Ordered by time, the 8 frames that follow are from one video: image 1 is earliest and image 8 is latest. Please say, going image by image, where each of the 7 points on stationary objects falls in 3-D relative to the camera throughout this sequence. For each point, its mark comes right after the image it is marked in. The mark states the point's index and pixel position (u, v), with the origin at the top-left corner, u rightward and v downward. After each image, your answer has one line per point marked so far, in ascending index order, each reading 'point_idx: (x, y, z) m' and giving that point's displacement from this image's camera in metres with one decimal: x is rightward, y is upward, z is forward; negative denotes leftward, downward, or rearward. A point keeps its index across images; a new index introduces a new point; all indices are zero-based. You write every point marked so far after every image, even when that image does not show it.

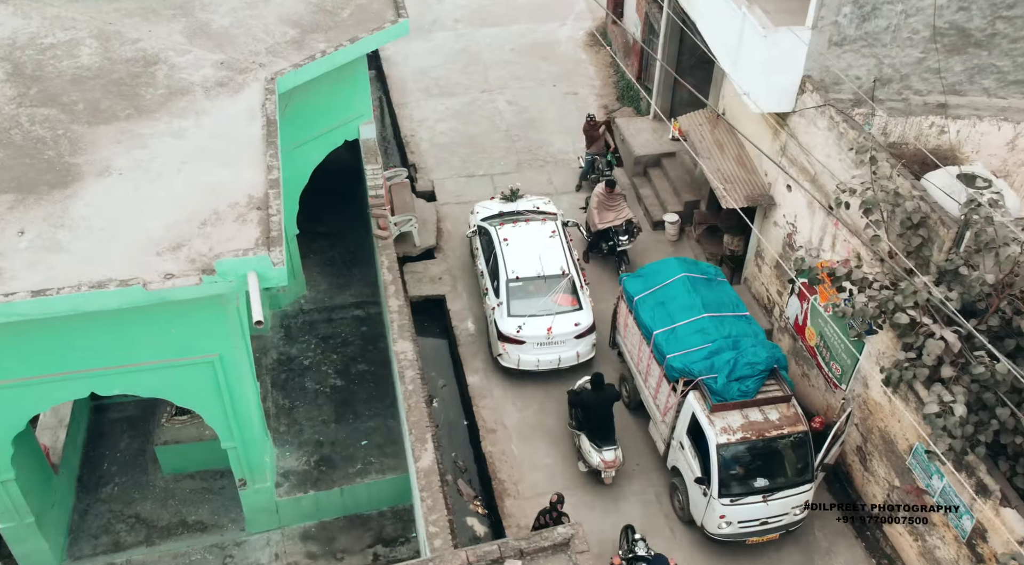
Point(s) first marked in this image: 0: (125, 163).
0: (-3.5, +1.1, +8.1) m
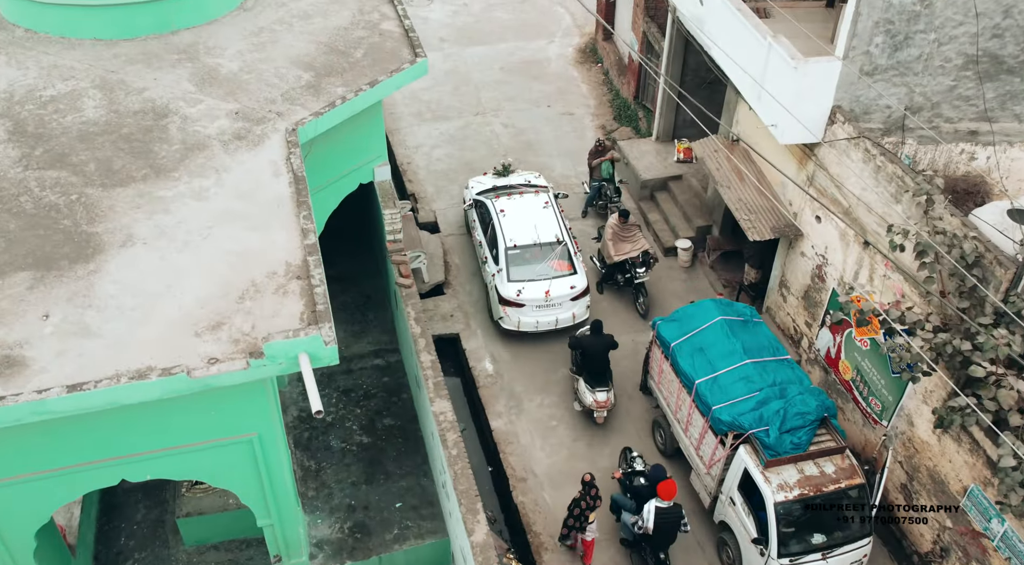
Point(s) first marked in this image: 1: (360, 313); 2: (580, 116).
0: (-3.1, +0.4, +7.6) m
1: (-2.0, -0.4, +11.9) m
2: (+1.4, +3.5, +18.9) m
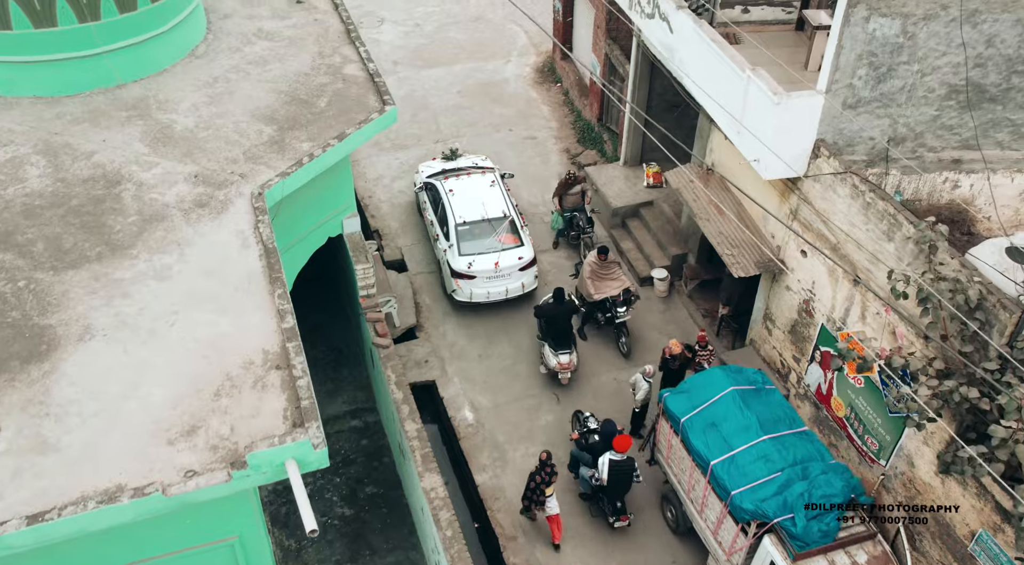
0: (-3.1, -0.3, +7.0) m
1: (-2.2, -1.1, +11.4) m
2: (+0.6, +2.9, +18.4) m
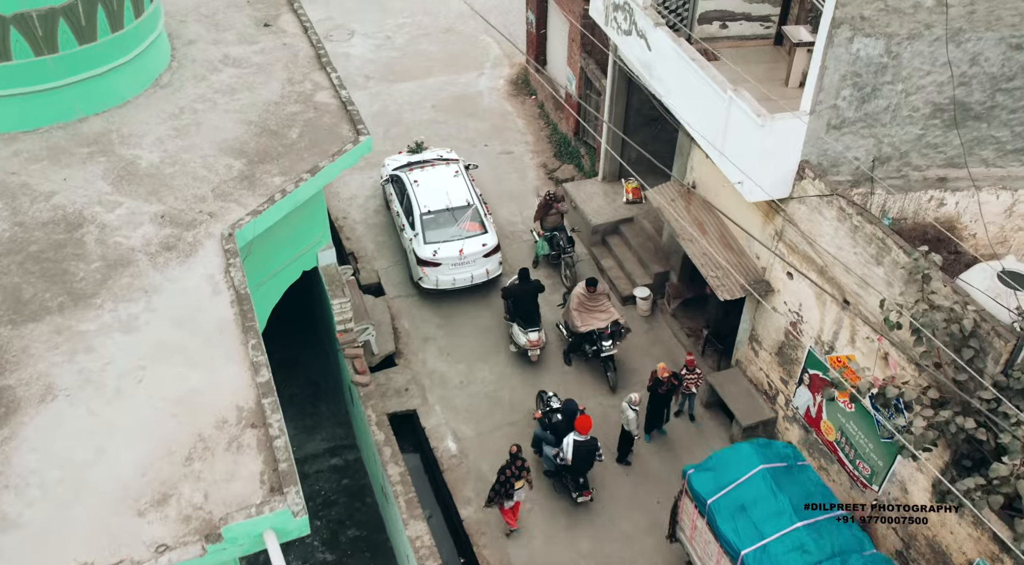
0: (-3.2, -0.7, +6.6) m
1: (-2.4, -1.5, +11.0) m
2: (+0.1, +2.6, +18.2) m
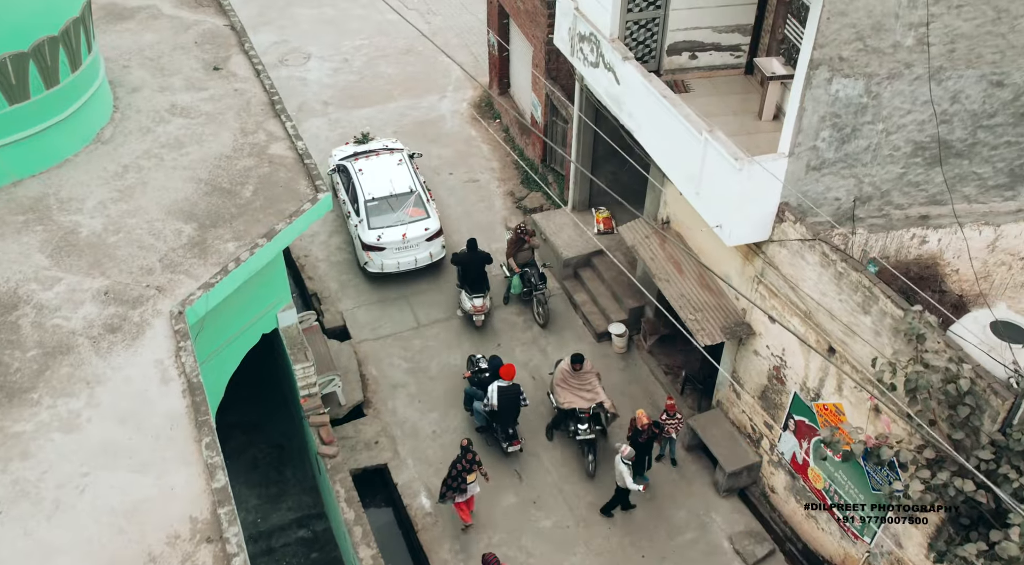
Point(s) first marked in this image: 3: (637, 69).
0: (-3.4, -1.4, +6.0) m
1: (-2.7, -2.2, +10.4) m
2: (-0.5, +2.0, +17.7) m
3: (+1.5, +2.6, +11.1) m
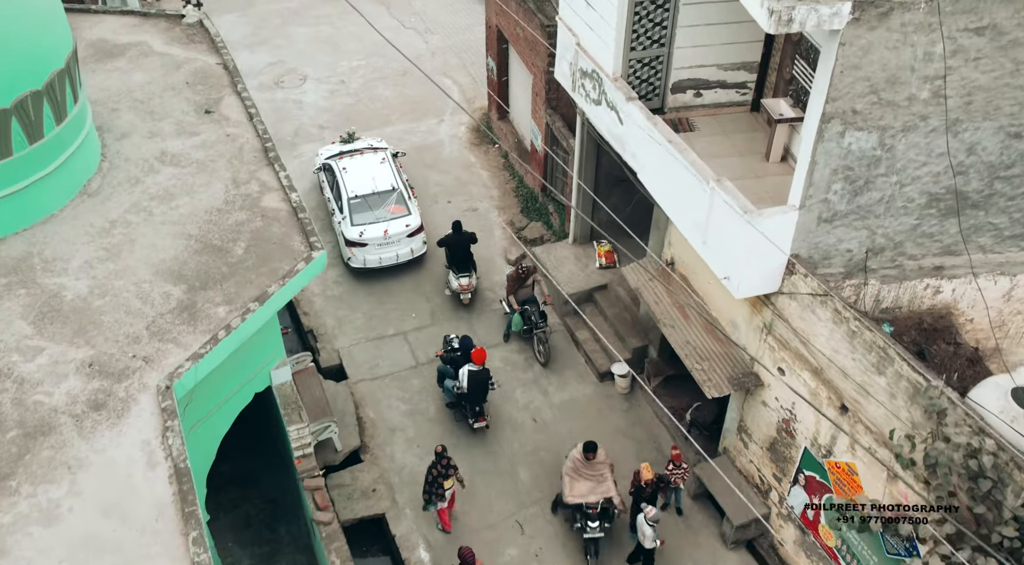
0: (-3.3, -1.9, +5.7) m
1: (-2.7, -2.8, +10.1) m
2: (-0.5, +1.4, +17.4) m
3: (+1.5, +2.0, +10.7) m
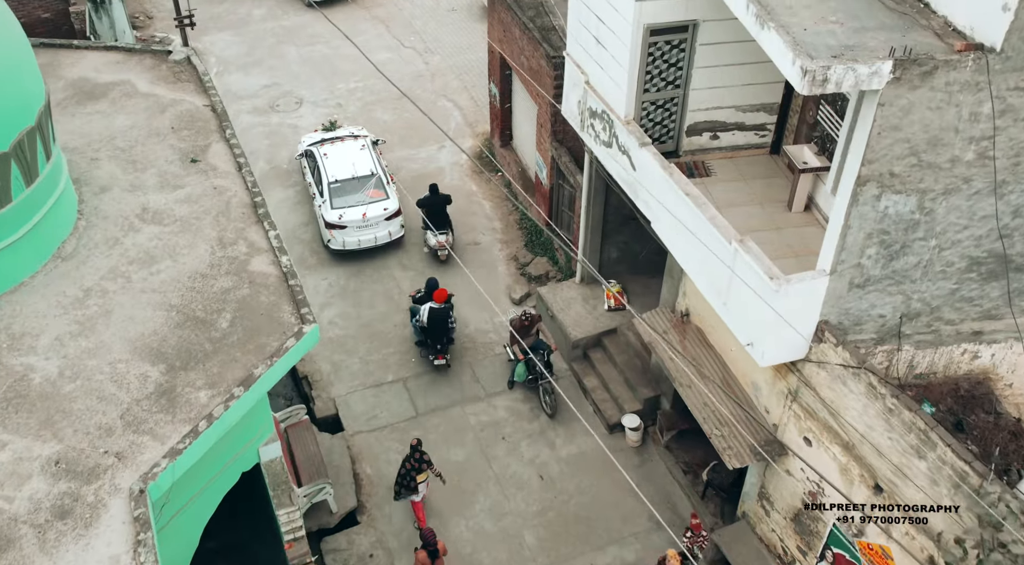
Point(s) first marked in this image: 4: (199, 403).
0: (-3.3, -2.6, +5.0) m
1: (-2.6, -3.4, +9.4) m
2: (-0.5, +0.7, +16.7) m
3: (+1.6, +1.4, +10.1) m
4: (-2.5, -0.9, +7.1) m
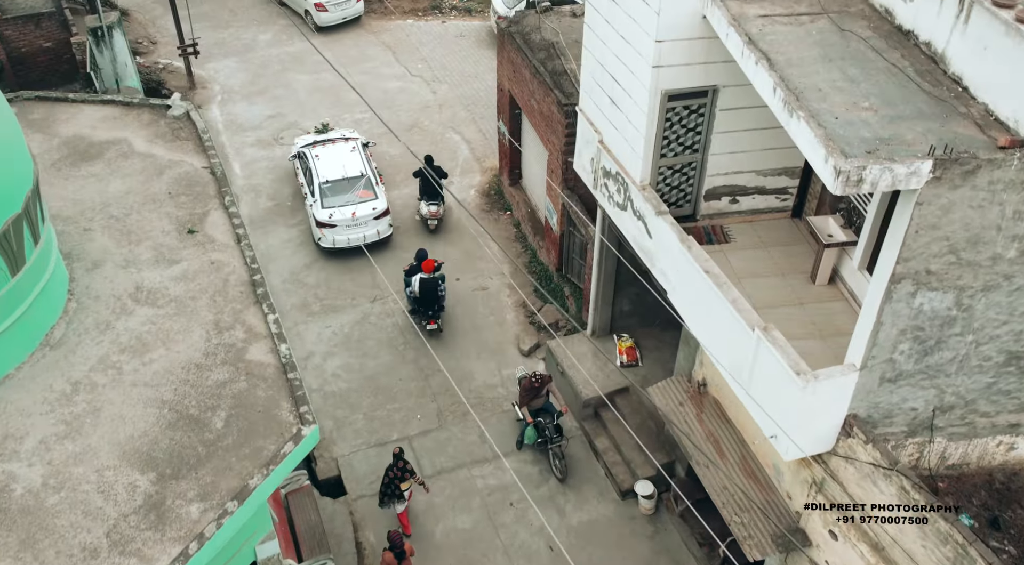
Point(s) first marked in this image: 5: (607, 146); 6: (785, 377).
0: (-3.2, -3.4, +4.6) m
1: (-2.5, -4.2, +9.0) m
2: (-0.3, -0.1, +16.3) m
3: (+1.7, +0.6, +9.6) m
4: (-2.4, -1.7, +6.7) m
5: (+1.2, +1.7, +11.0) m
6: (+2.4, -0.8, +8.0) m
